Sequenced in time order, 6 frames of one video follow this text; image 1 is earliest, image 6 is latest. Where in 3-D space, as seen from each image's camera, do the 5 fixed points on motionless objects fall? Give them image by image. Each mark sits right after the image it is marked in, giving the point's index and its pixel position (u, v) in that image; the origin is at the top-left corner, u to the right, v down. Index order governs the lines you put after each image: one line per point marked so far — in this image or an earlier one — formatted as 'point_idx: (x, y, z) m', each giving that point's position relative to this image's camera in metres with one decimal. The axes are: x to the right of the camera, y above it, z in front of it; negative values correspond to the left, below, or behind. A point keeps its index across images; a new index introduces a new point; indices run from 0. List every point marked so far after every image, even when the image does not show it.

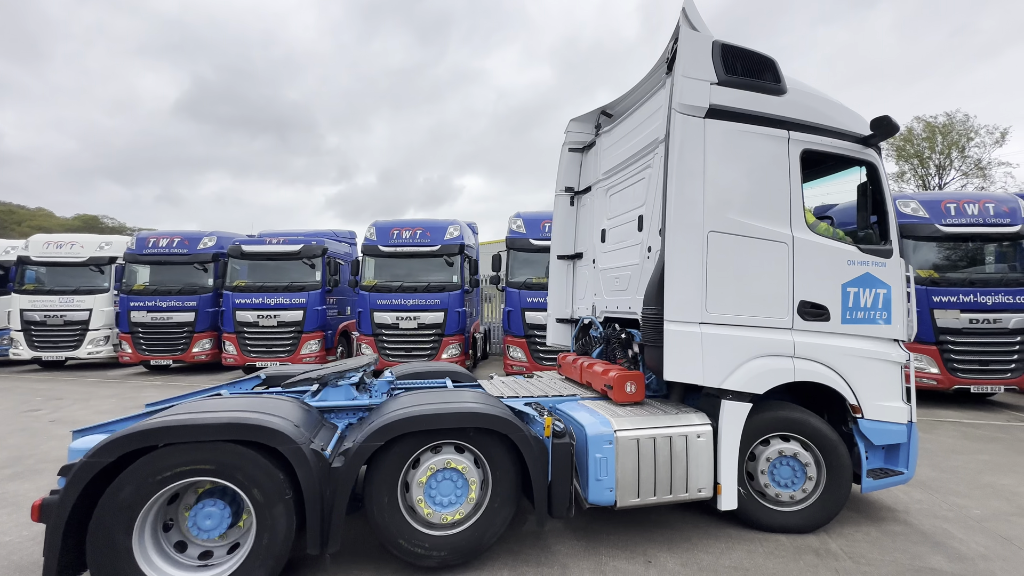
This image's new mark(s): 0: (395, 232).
0: (-2.1, +1.0, +8.0) m
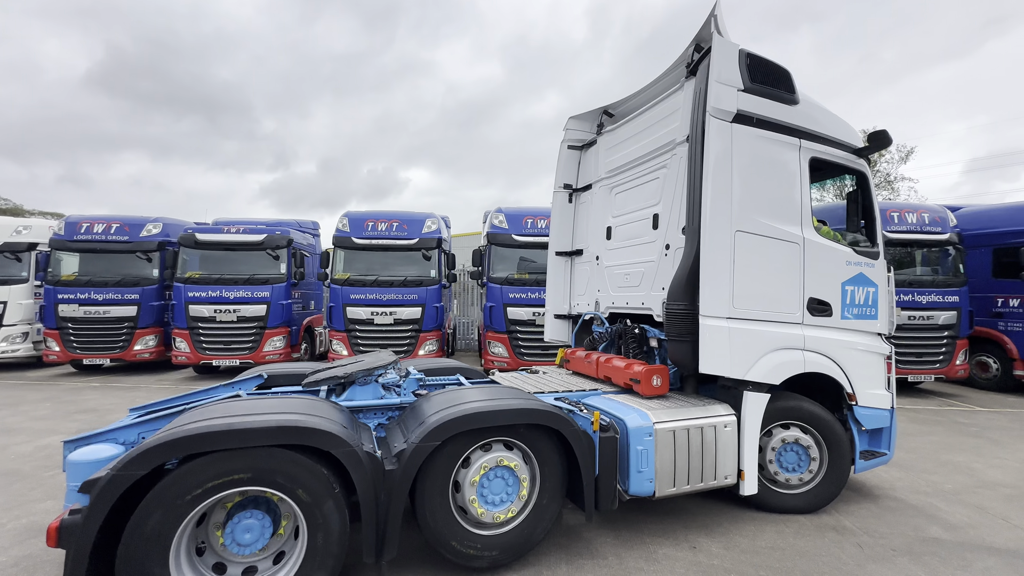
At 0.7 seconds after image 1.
0: (-2.4, +1.1, +7.7) m
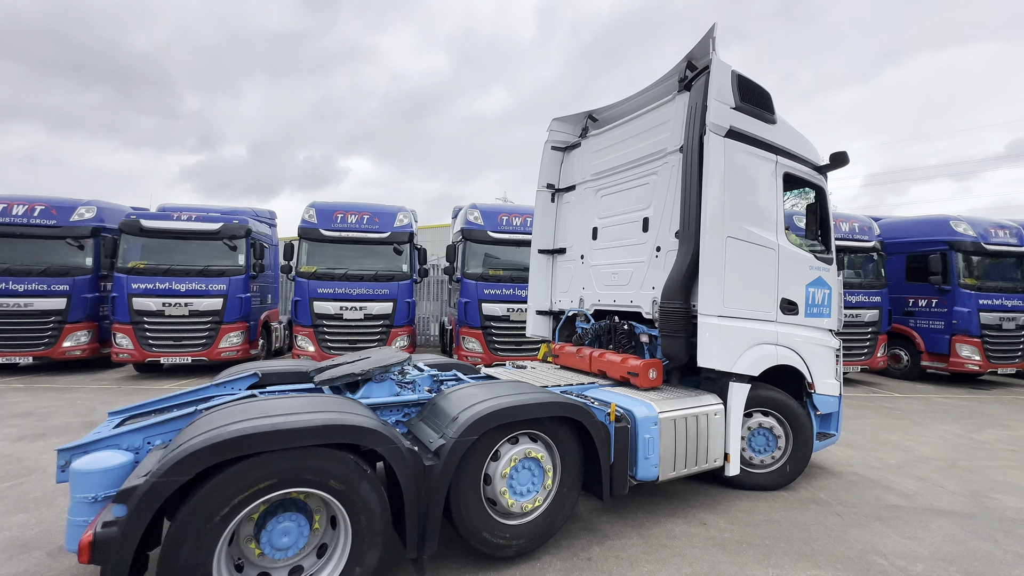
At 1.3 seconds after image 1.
0: (-2.8, +1.2, +7.4) m
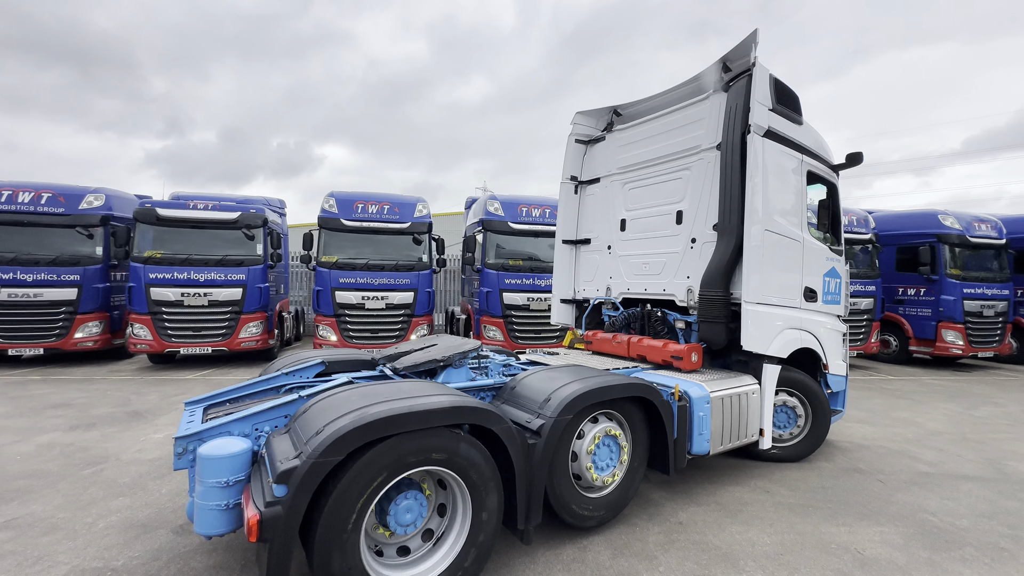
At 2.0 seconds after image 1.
0: (-2.5, +1.4, +7.5) m
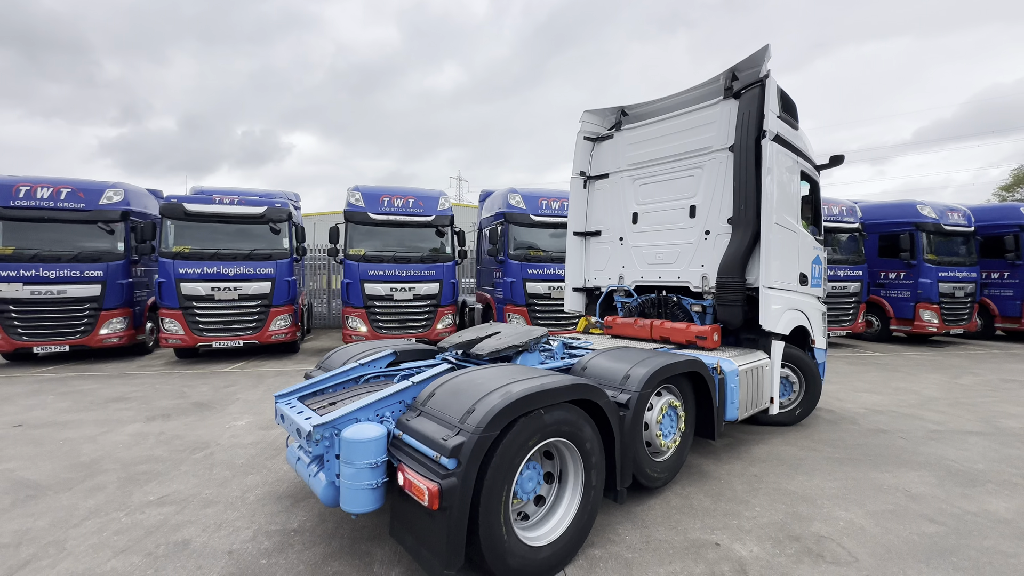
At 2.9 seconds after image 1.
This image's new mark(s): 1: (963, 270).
0: (-2.2, +1.5, +7.6) m
1: (+9.0, +0.4, +9.0) m
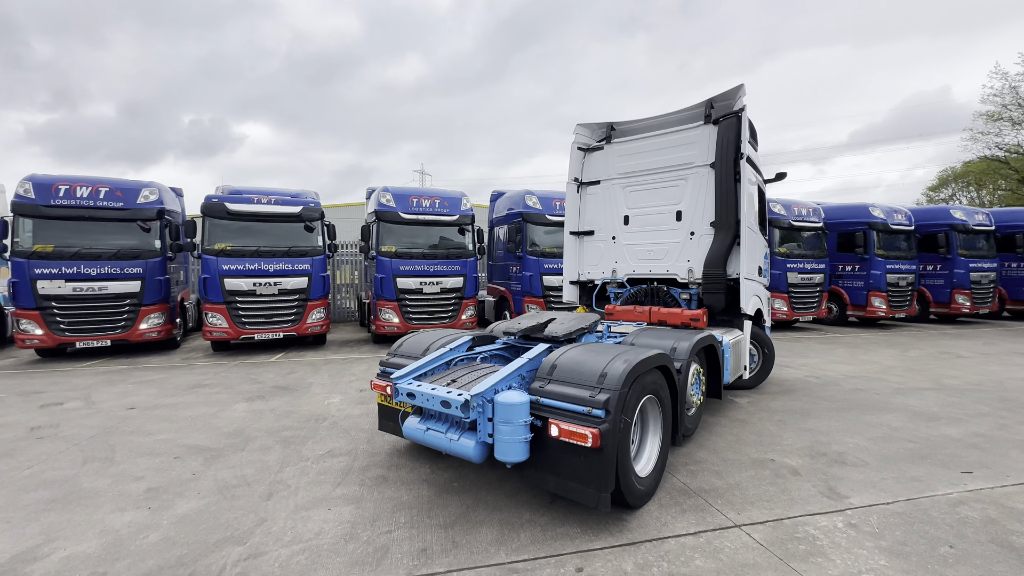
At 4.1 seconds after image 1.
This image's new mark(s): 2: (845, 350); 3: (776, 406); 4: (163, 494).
0: (-1.8, +1.6, +8.2) m
1: (+9.2, +0.6, +10.5) m
2: (+5.7, -1.1, +7.7) m
3: (+2.7, -1.2, +4.5) m
4: (-2.2, -1.3, +2.8) m
